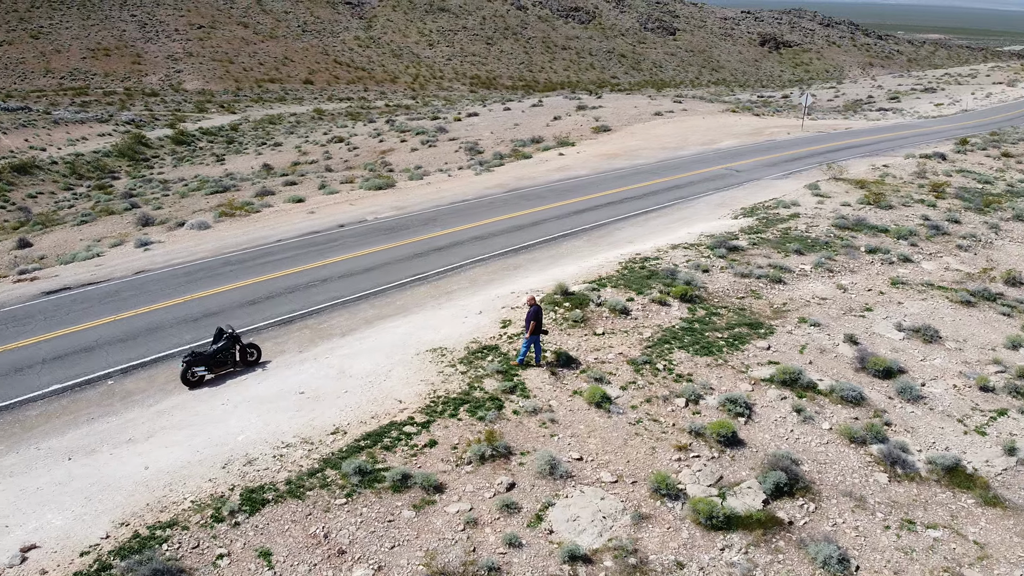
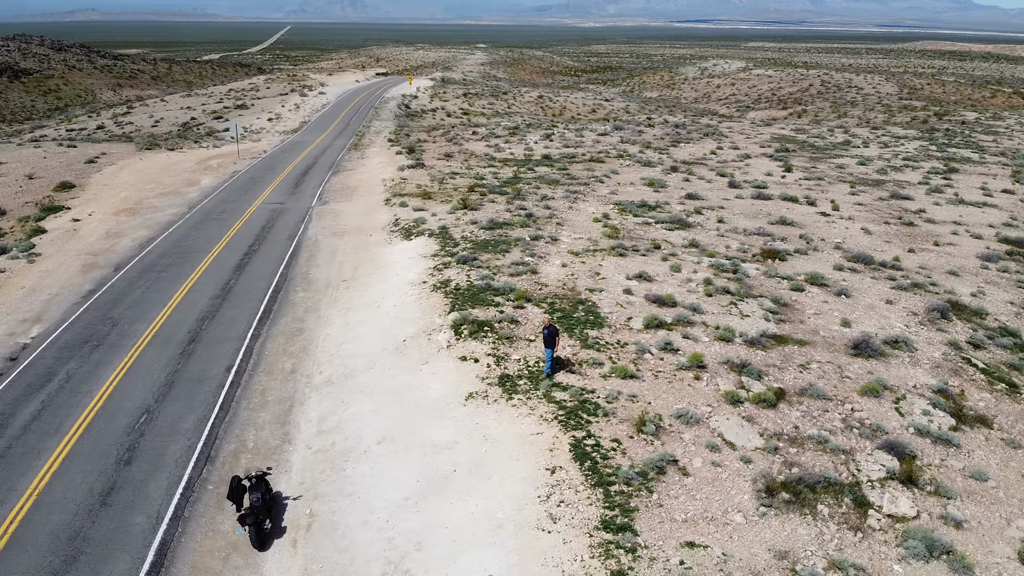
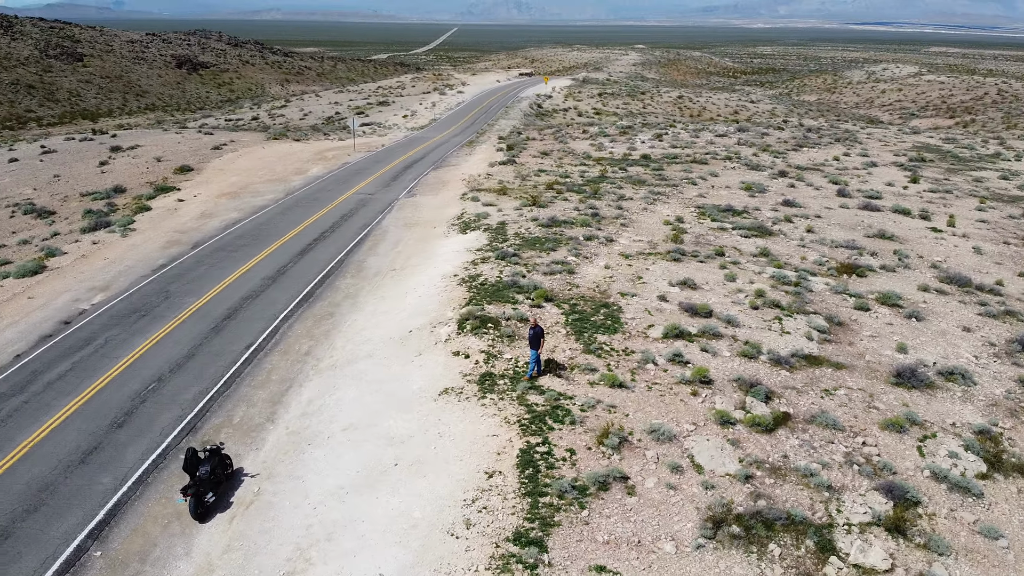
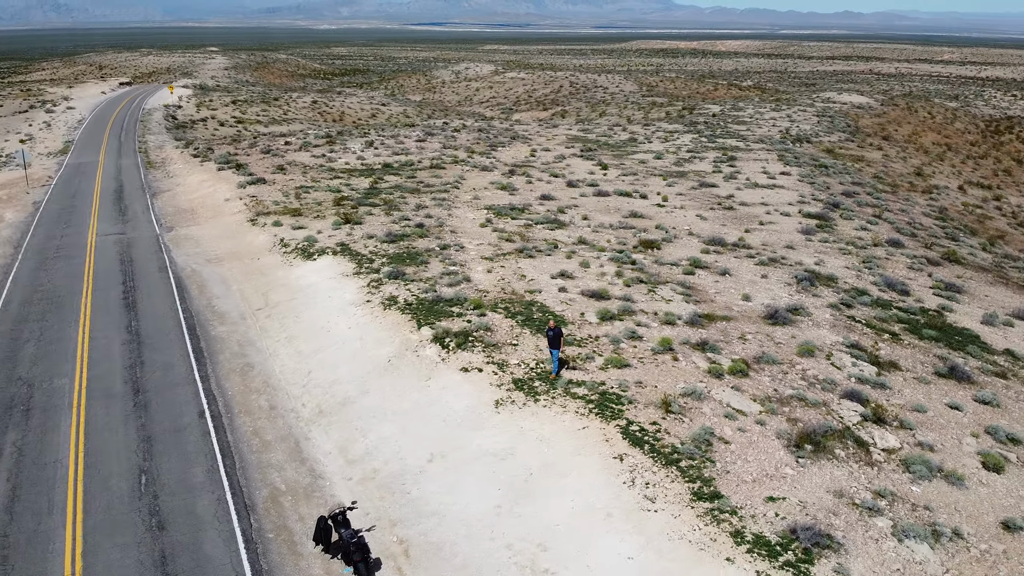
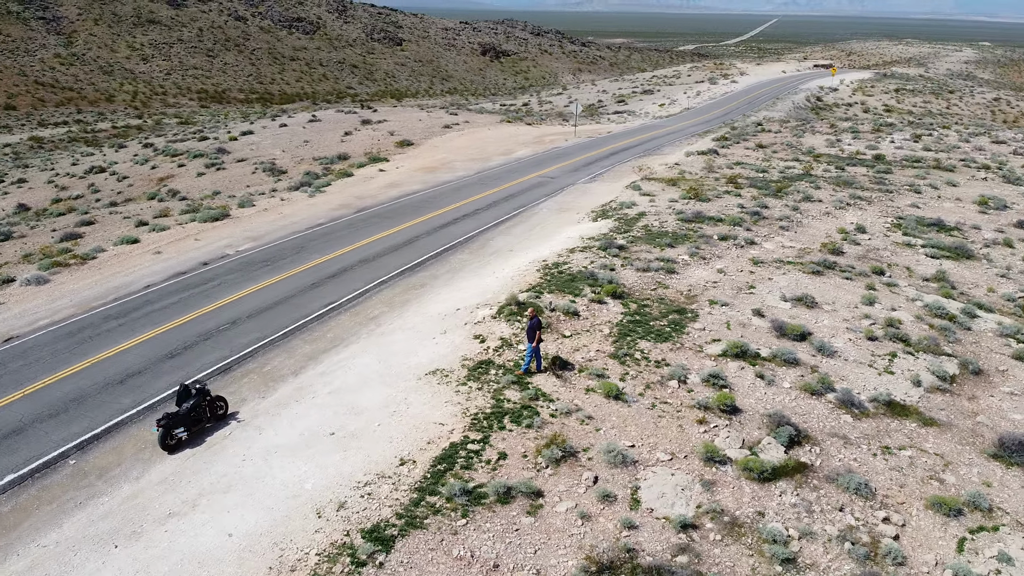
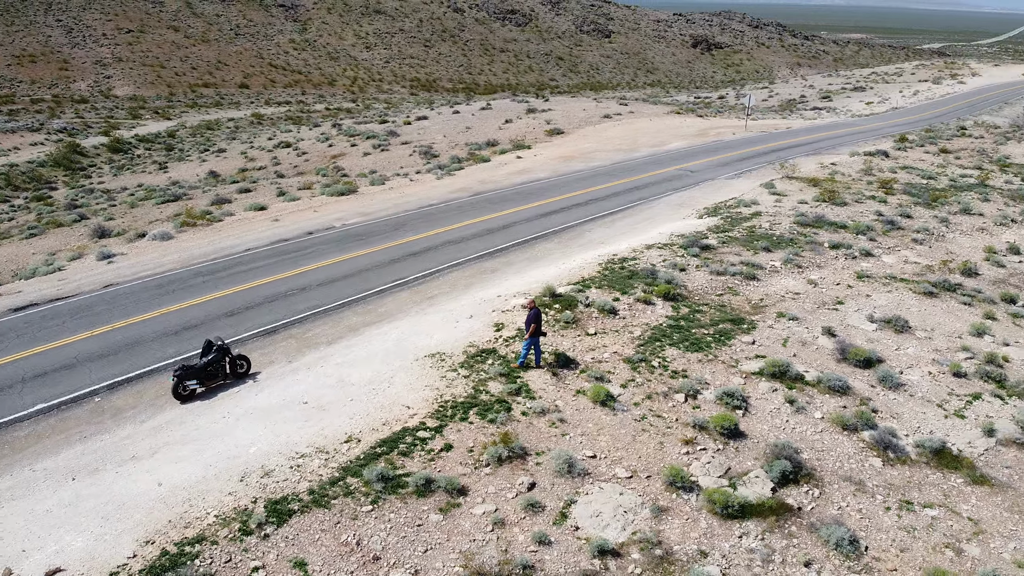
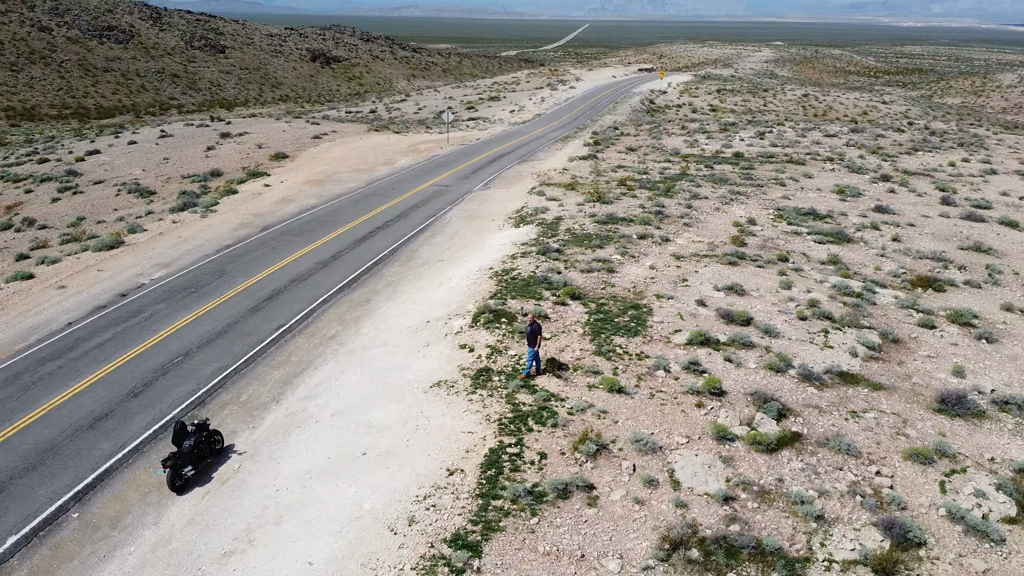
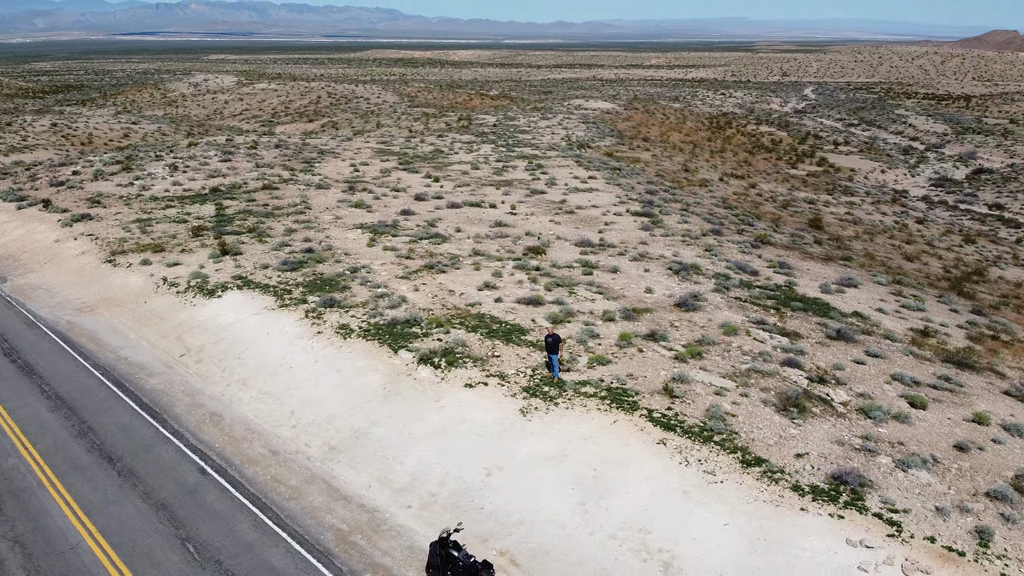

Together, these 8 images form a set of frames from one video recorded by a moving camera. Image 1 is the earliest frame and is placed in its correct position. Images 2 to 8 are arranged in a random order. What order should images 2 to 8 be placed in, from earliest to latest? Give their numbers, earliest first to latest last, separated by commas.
6, 5, 7, 3, 2, 4, 8
